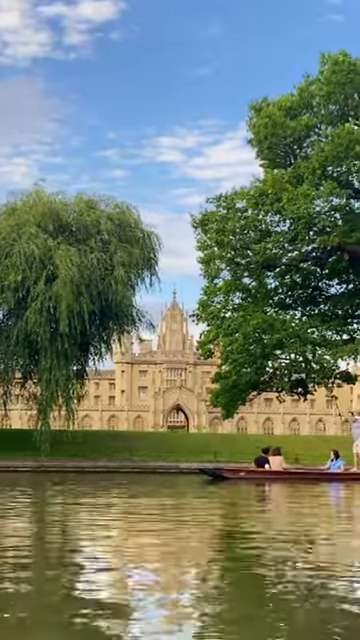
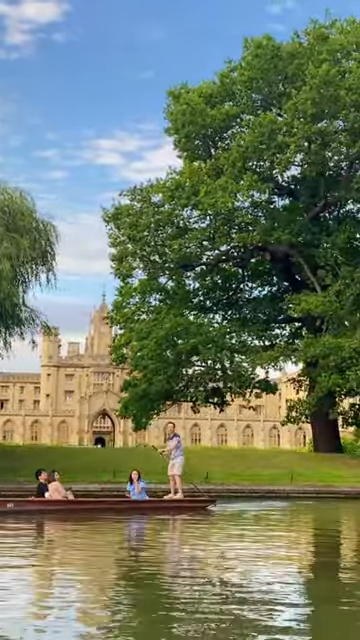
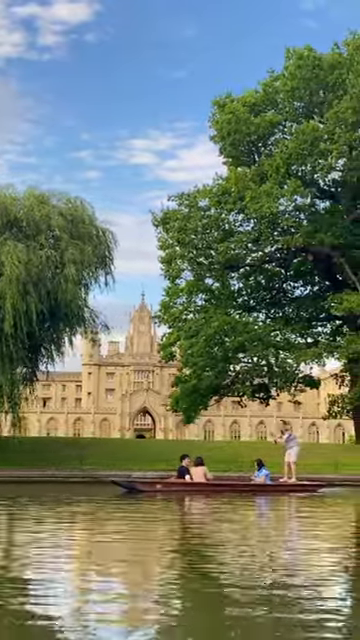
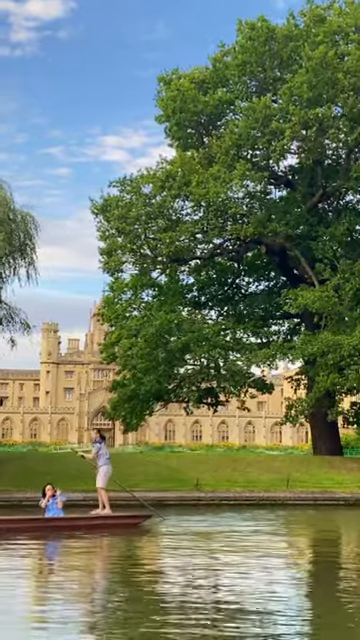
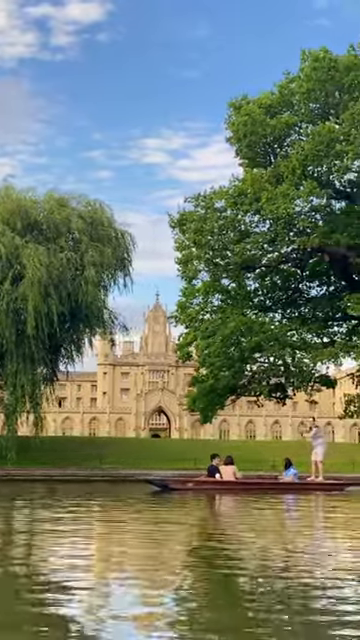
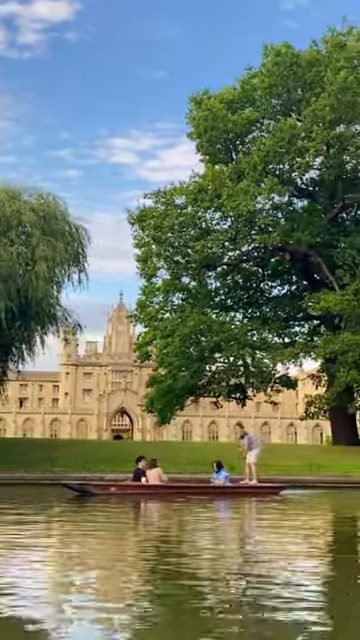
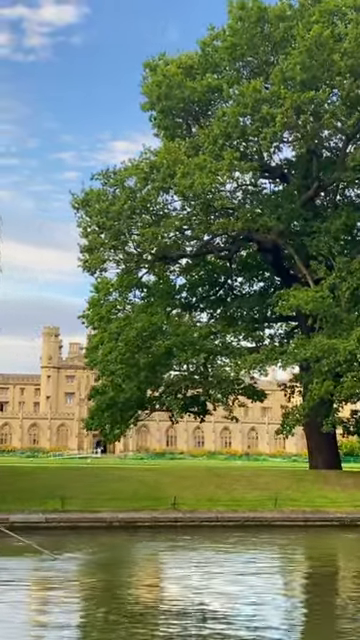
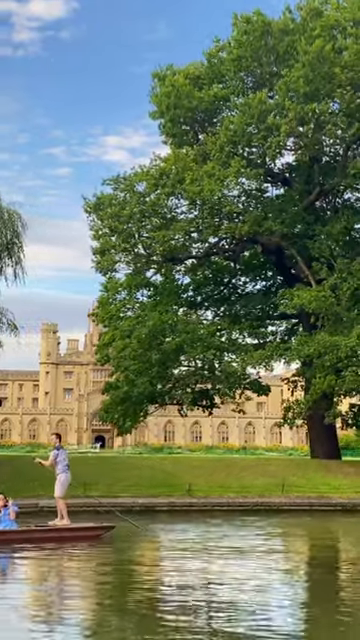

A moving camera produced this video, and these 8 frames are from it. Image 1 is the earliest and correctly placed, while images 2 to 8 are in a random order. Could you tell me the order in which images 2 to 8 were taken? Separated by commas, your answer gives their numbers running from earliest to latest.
5, 3, 6, 2, 4, 8, 7
